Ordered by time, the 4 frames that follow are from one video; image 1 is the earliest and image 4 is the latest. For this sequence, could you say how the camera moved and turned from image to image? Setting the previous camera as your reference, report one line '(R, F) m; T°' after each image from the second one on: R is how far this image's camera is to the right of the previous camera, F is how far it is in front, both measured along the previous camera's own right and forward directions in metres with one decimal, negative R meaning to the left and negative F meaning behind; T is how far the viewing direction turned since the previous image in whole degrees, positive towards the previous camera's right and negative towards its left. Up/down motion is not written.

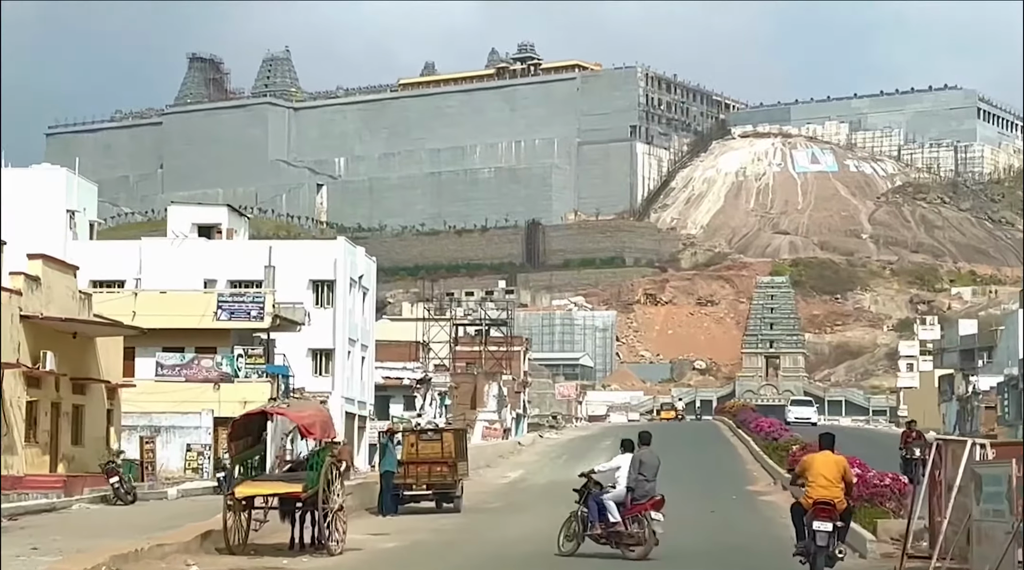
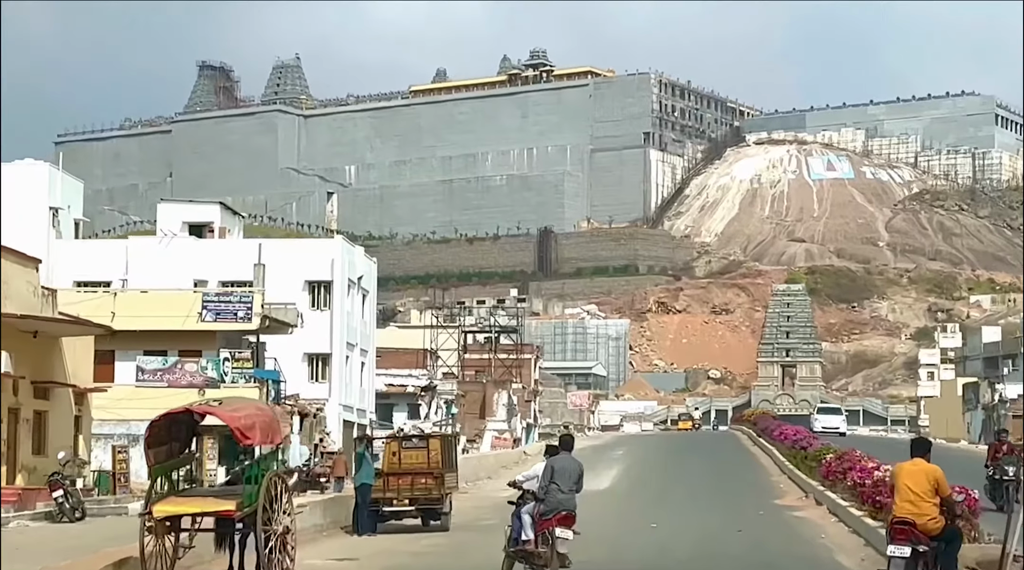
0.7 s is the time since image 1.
(+0.1, +1.7) m; 0°
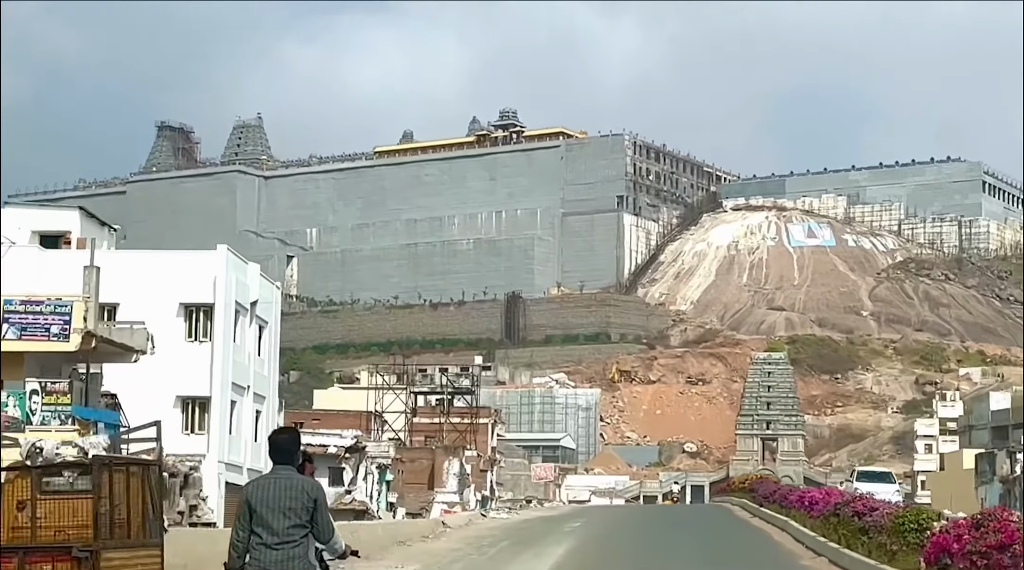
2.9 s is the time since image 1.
(+0.5, +6.3) m; +1°
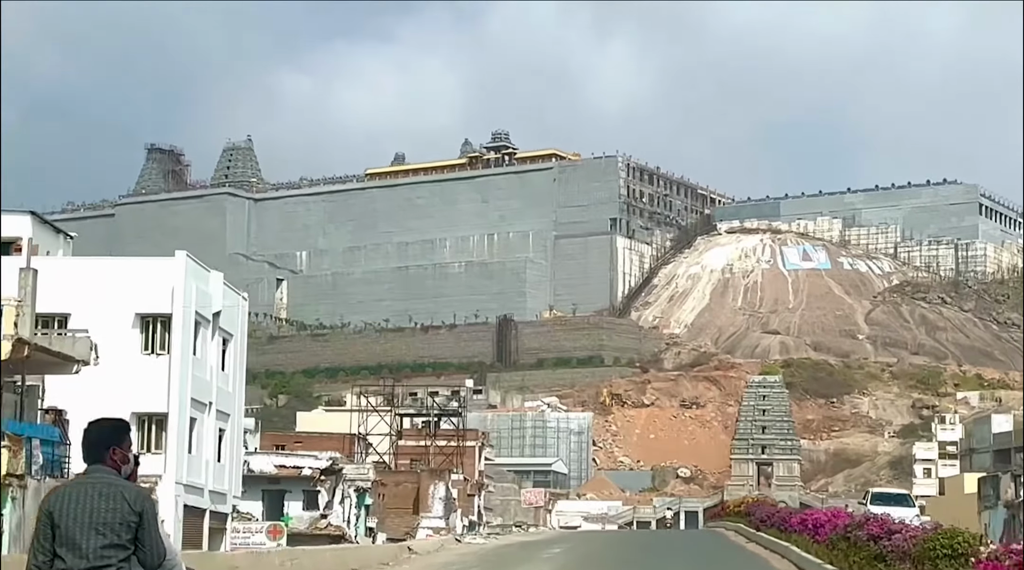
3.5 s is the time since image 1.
(+0.2, +1.5) m; 0°
